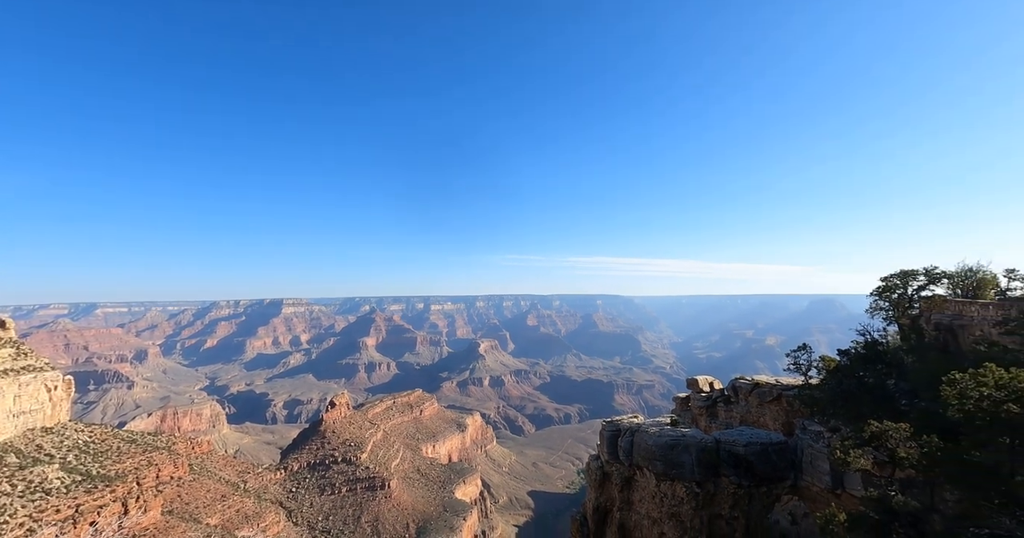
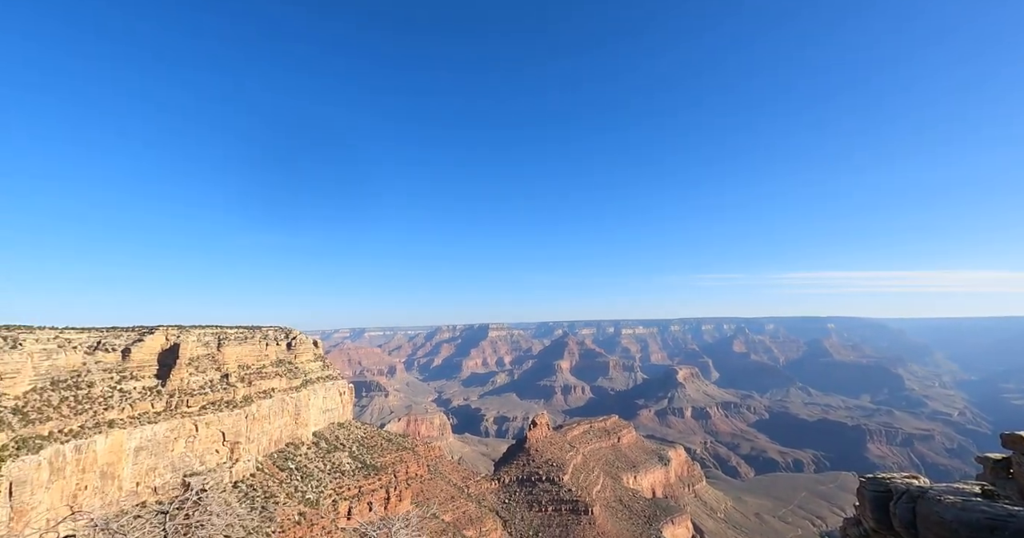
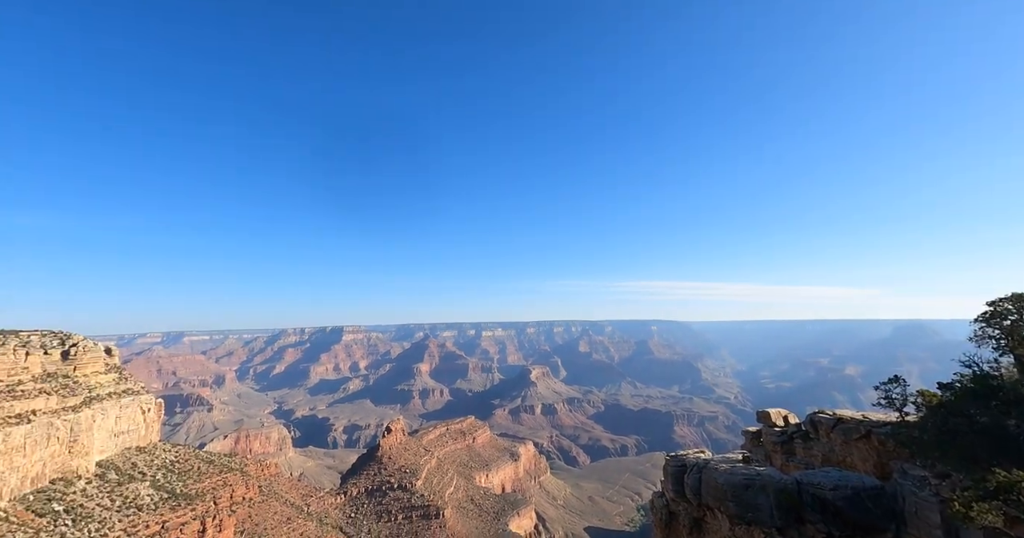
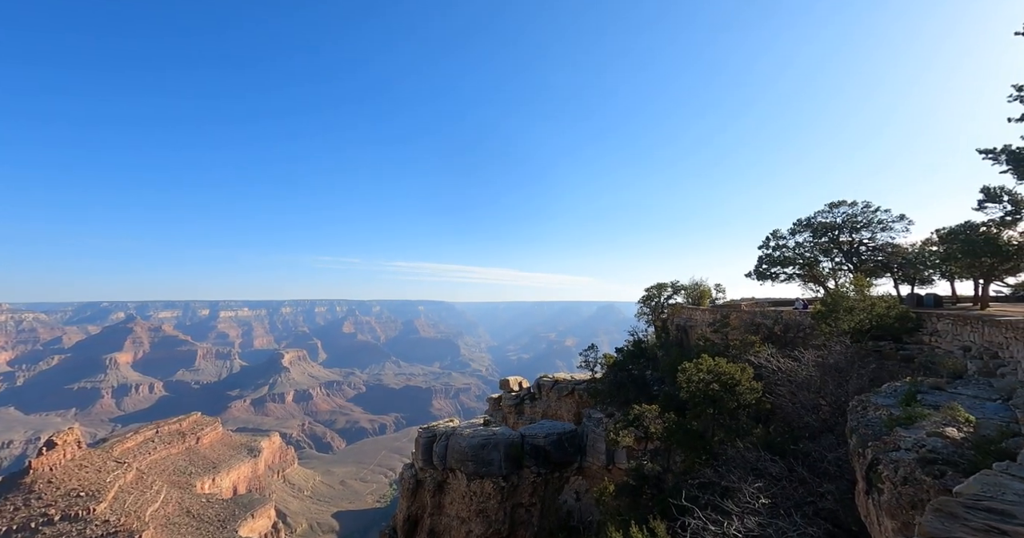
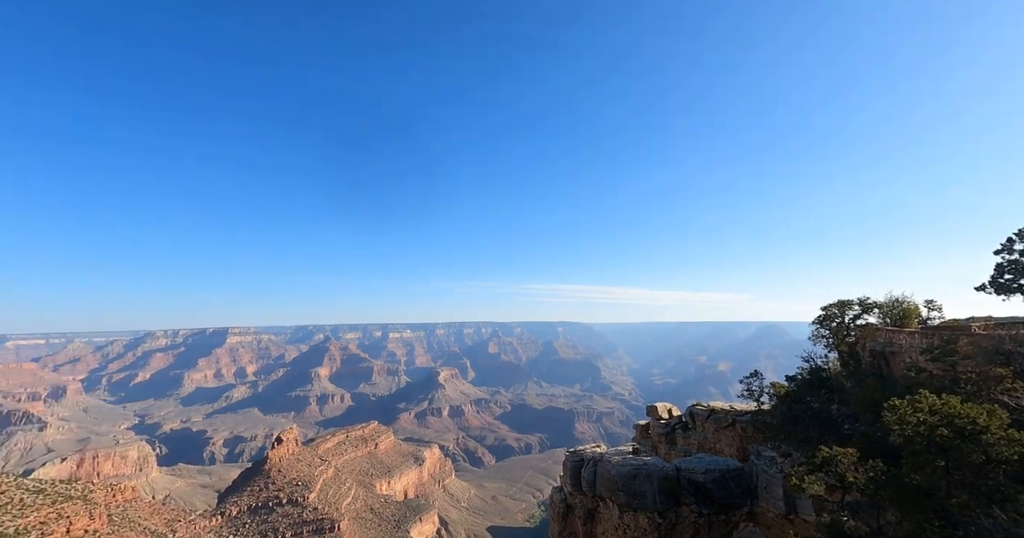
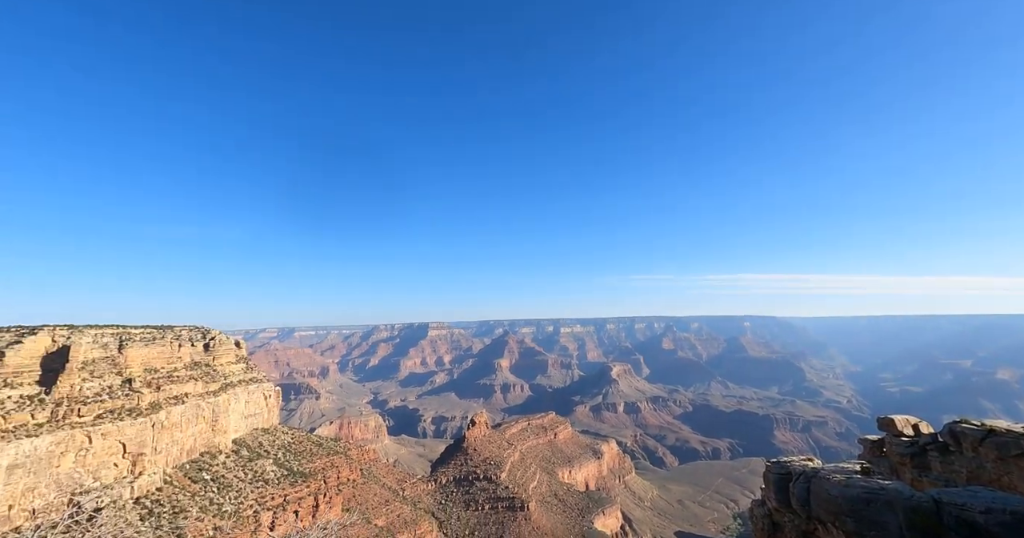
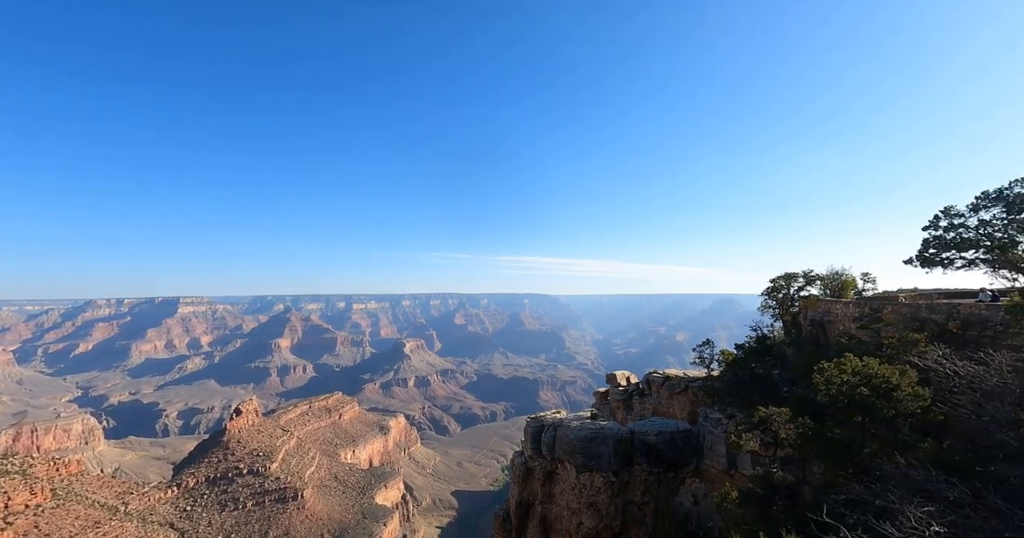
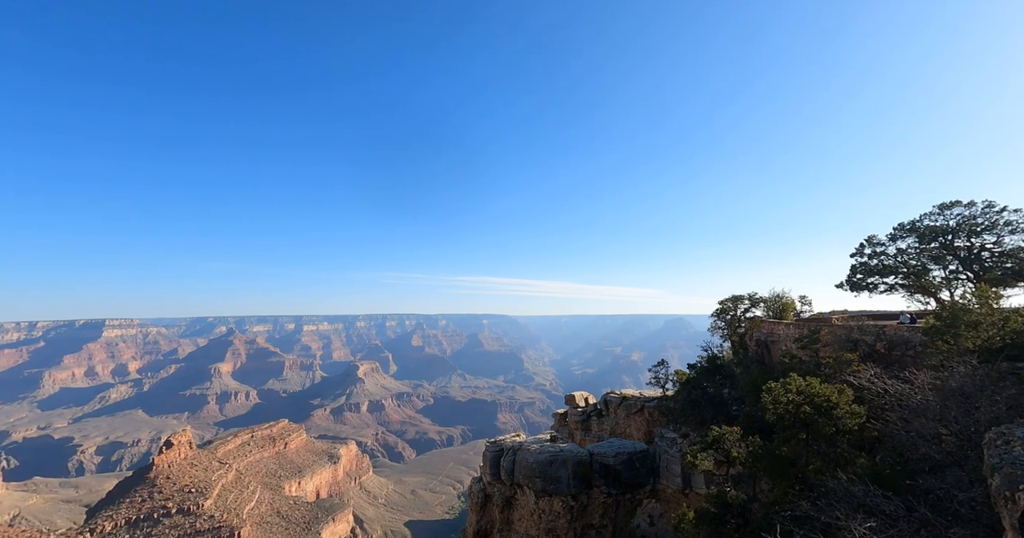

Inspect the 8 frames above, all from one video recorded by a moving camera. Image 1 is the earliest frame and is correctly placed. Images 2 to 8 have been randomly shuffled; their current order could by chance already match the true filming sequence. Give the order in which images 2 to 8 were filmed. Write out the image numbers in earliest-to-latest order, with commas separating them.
7, 4, 8, 5, 3, 6, 2
